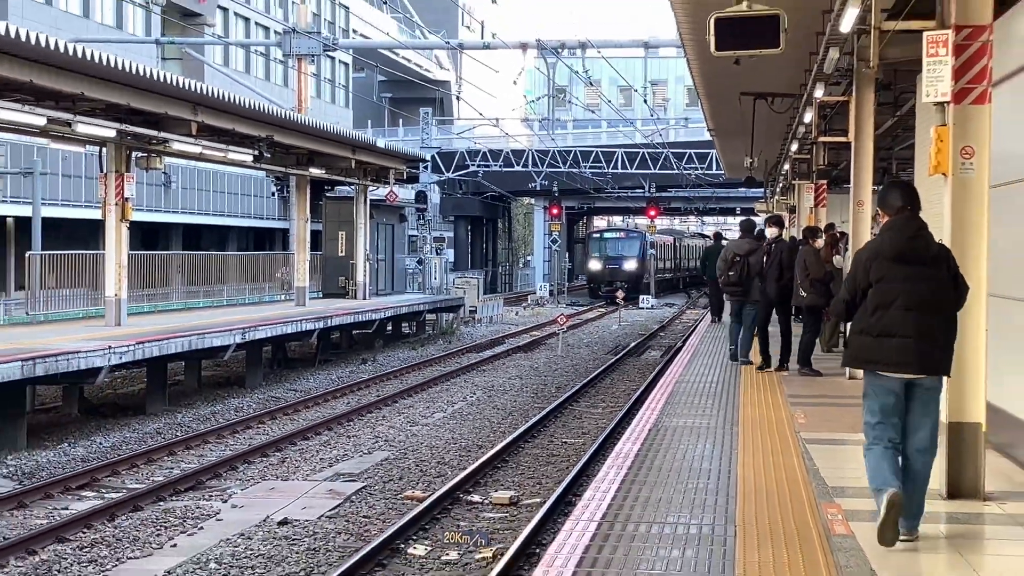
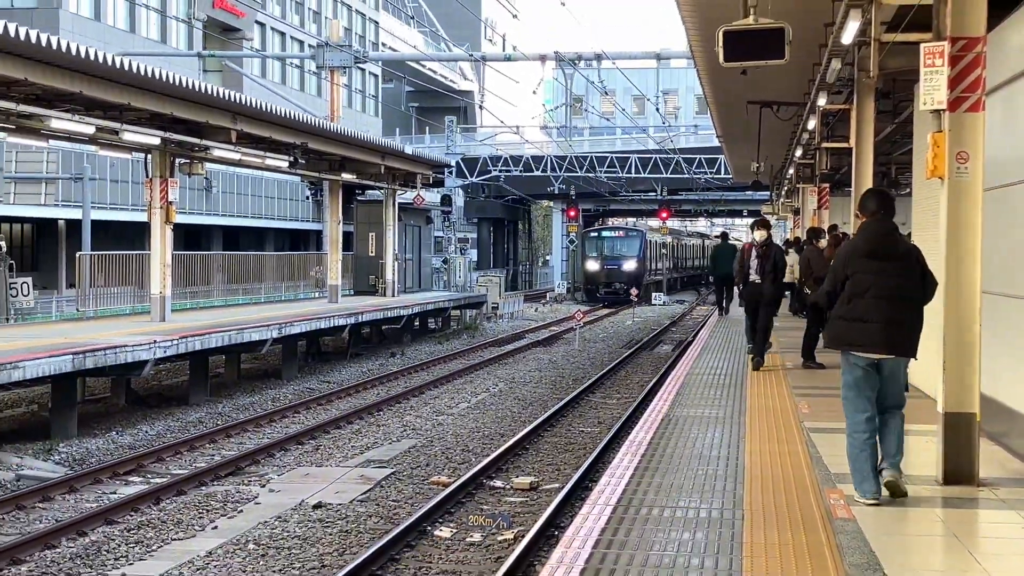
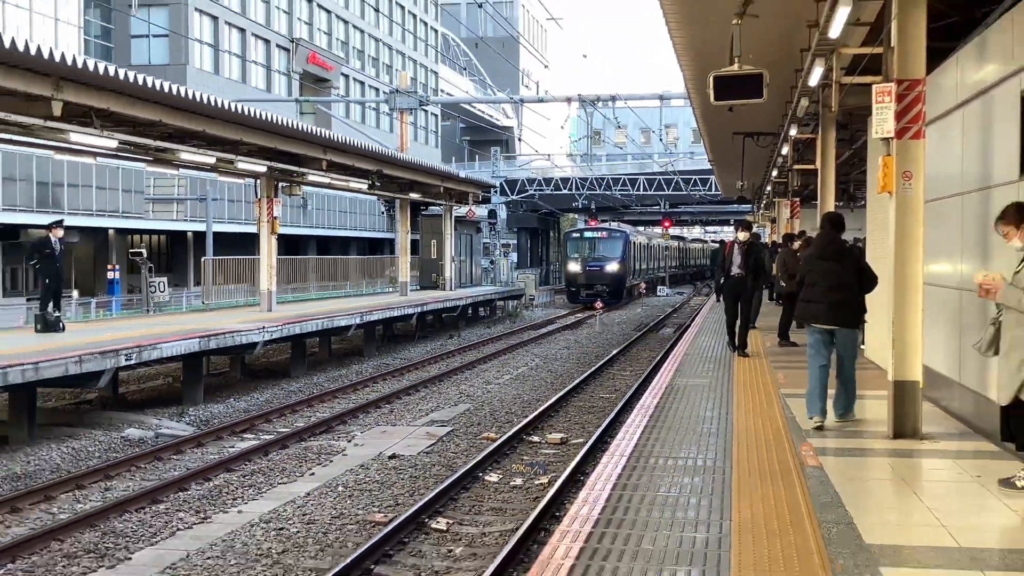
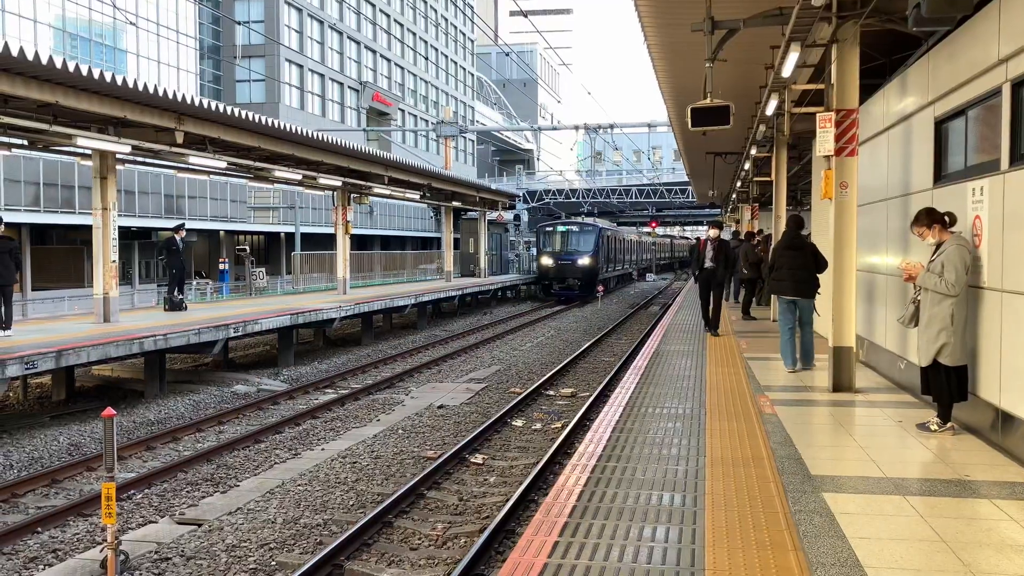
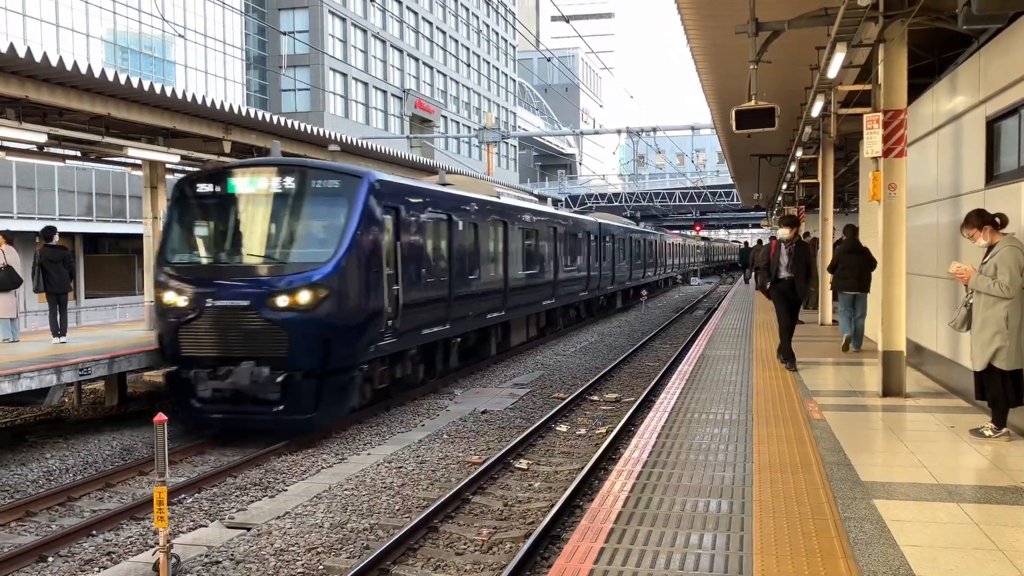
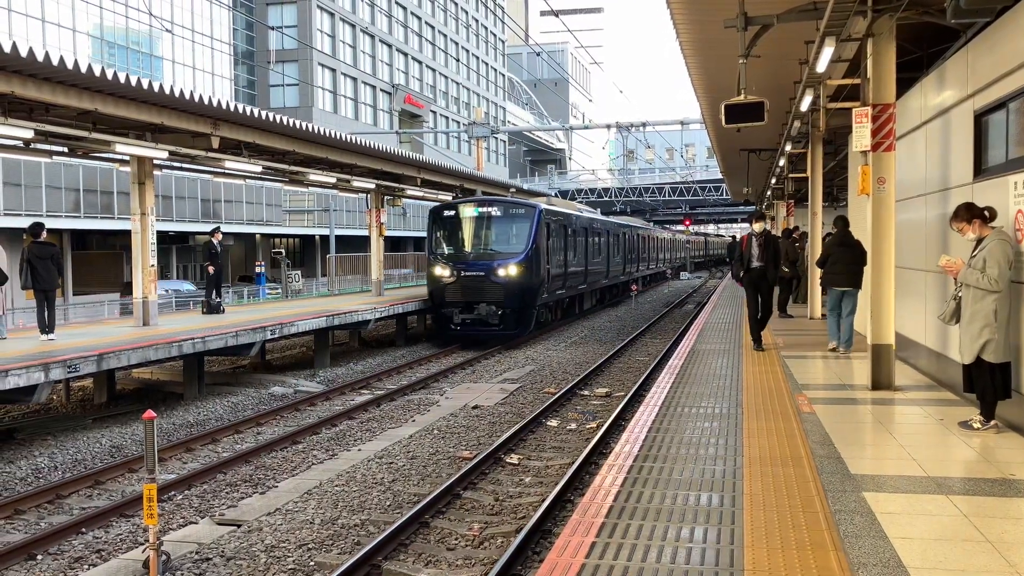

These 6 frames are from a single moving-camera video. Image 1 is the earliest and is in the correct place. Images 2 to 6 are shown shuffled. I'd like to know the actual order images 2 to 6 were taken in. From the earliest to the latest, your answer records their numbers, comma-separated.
2, 3, 4, 6, 5
